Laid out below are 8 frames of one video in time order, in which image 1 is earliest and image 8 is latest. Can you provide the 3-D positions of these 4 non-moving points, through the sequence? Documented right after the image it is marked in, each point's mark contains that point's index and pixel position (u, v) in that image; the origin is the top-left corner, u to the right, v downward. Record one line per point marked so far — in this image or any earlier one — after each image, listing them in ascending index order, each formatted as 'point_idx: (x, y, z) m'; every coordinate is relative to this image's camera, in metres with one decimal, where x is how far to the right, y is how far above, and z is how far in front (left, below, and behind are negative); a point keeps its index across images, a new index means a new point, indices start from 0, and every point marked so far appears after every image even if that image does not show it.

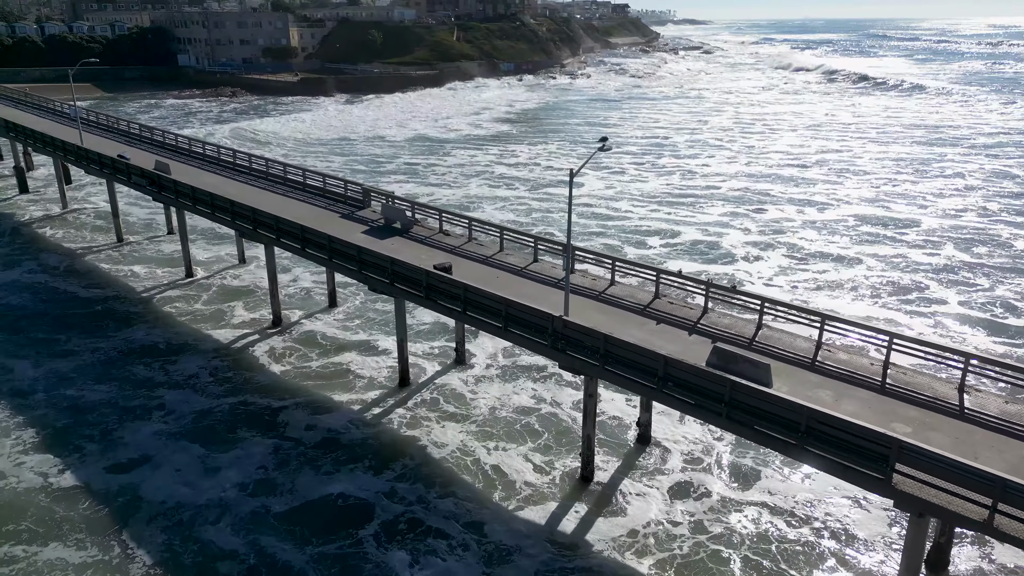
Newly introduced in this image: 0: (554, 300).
0: (+1.5, -0.4, +16.4) m
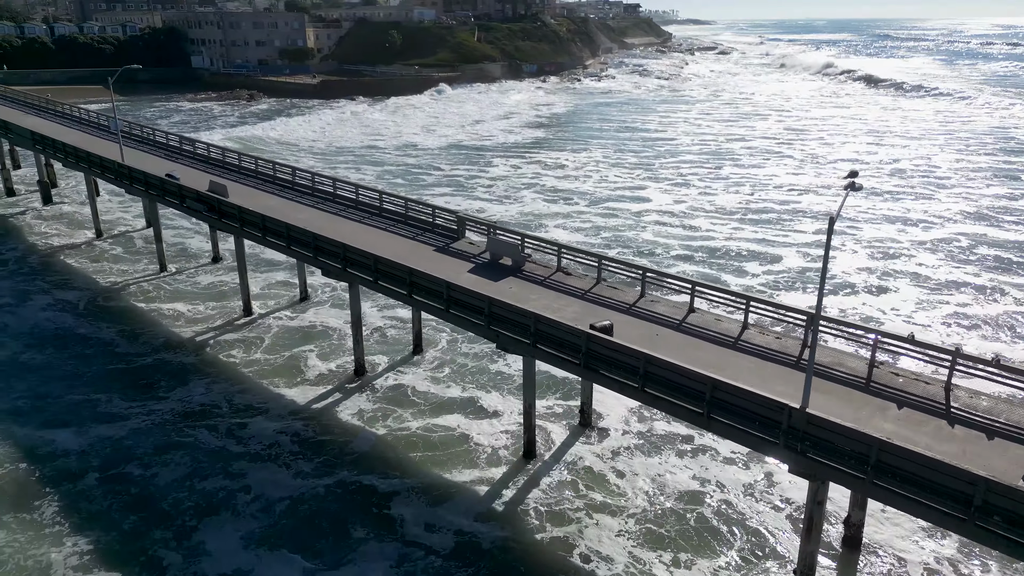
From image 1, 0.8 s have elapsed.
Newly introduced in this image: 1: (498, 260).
0: (+6.5, -2.3, +13.1) m
1: (-0.5, +1.1, +19.0) m
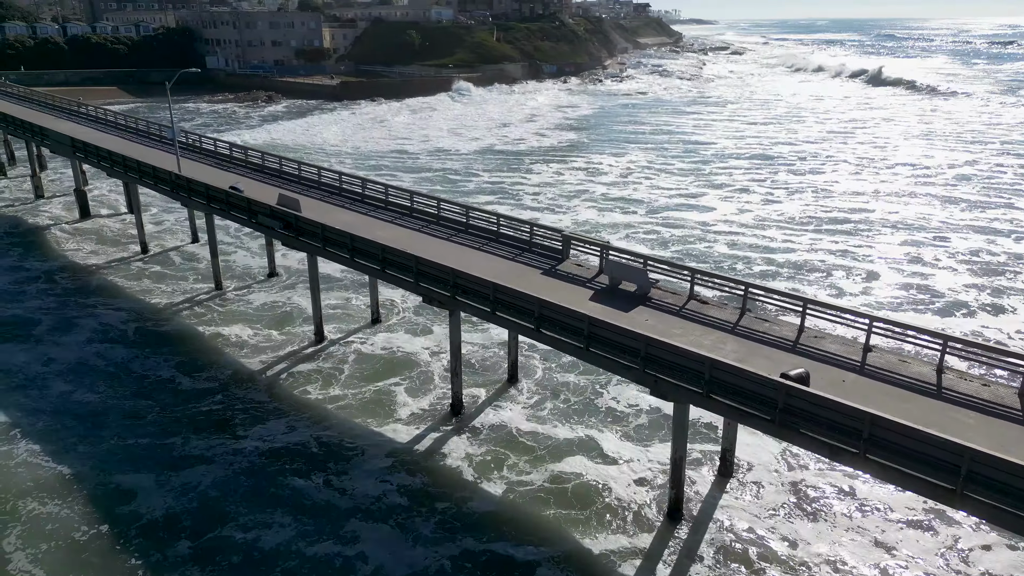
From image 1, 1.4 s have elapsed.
0: (+10.8, -3.3, +11.2) m
1: (+3.8, +0.1, +17.0) m
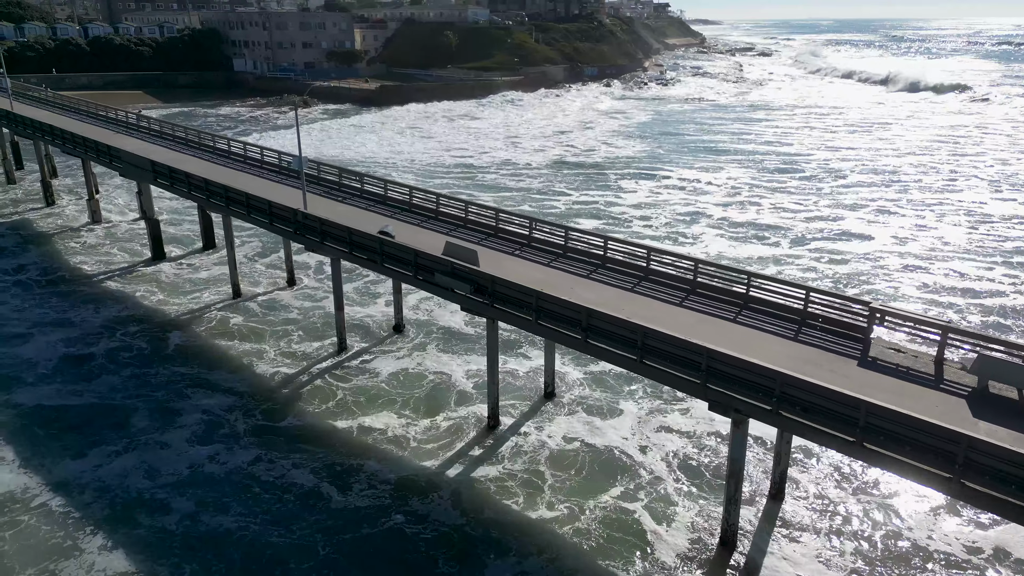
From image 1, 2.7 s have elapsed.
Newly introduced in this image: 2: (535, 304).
0: (+19.1, -6.0, +6.3) m
1: (+12.0, -2.6, +12.1) m
2: (+0.7, -0.5, +14.3) m
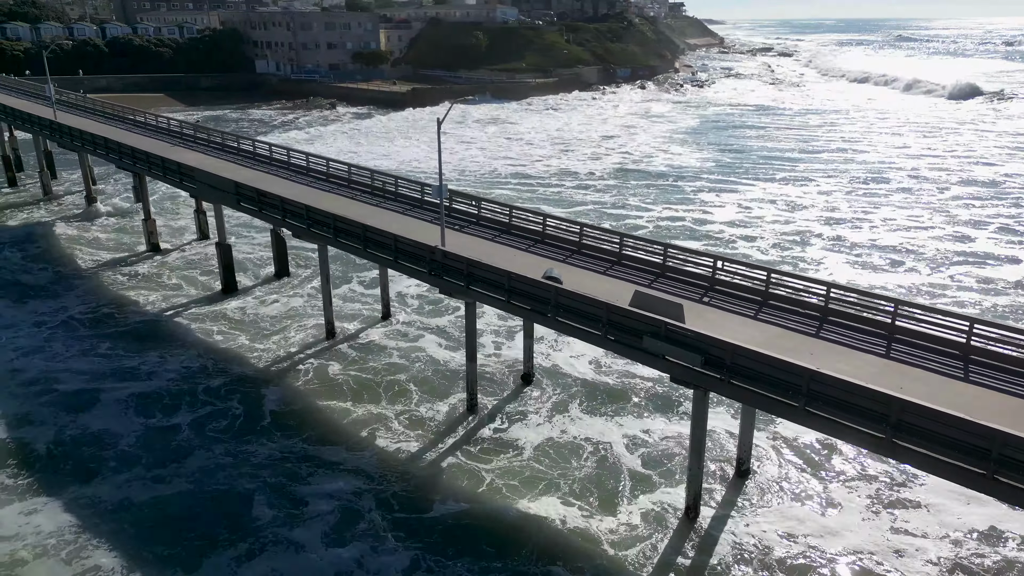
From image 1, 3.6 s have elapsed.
0: (+25.1, -7.7, +2.9) m
1: (+18.1, -4.3, +8.7) m
2: (+6.8, -2.3, +10.9) m
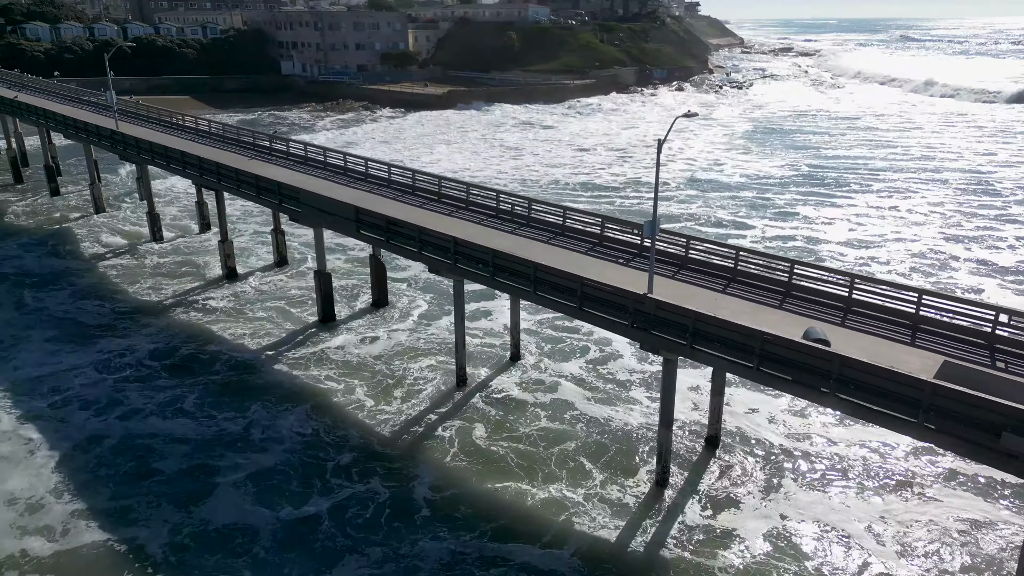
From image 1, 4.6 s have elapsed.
0: (+31.3, -9.3, -0.3) m
1: (+24.3, -6.0, +5.5) m
2: (+13.0, -3.9, +7.8) m
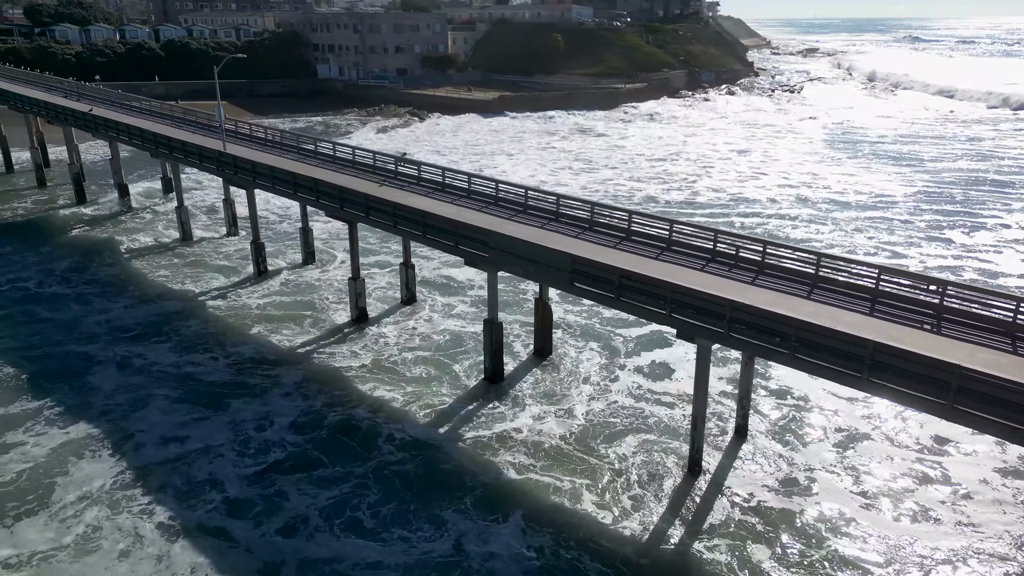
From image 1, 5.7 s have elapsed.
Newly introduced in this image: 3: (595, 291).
0: (+39.1, -11.5, -4.1) m
1: (+32.1, -8.1, +1.8) m
2: (+20.8, -6.0, +4.1) m
3: (+2.3, -0.1, +14.4) m
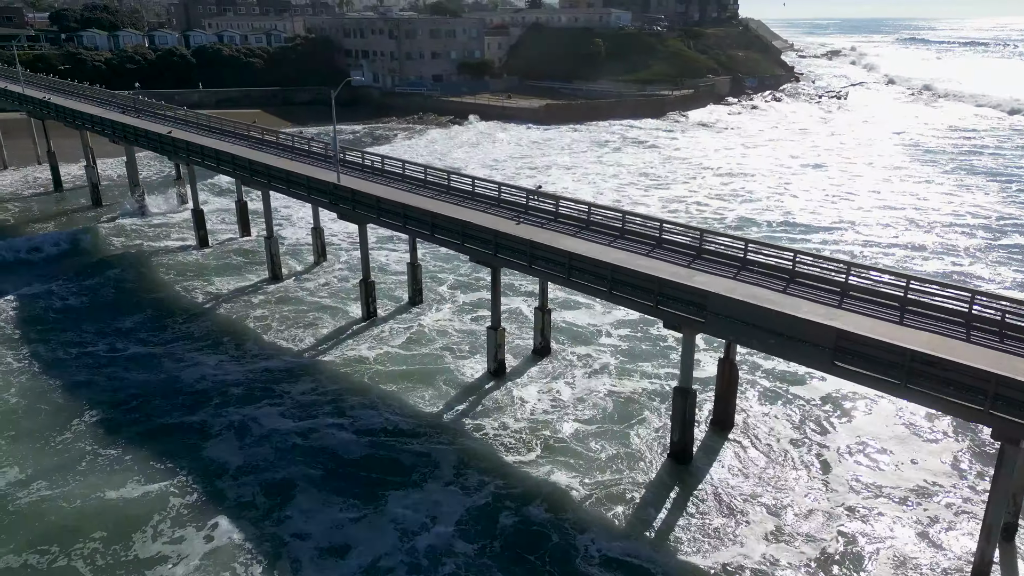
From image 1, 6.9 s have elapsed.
0: (+45.2, -13.6, -7.3) m
1: (+38.3, -10.2, -1.3) m
2: (+27.0, -8.1, +1.1) m
3: (+8.6, -2.1, +11.5) m
